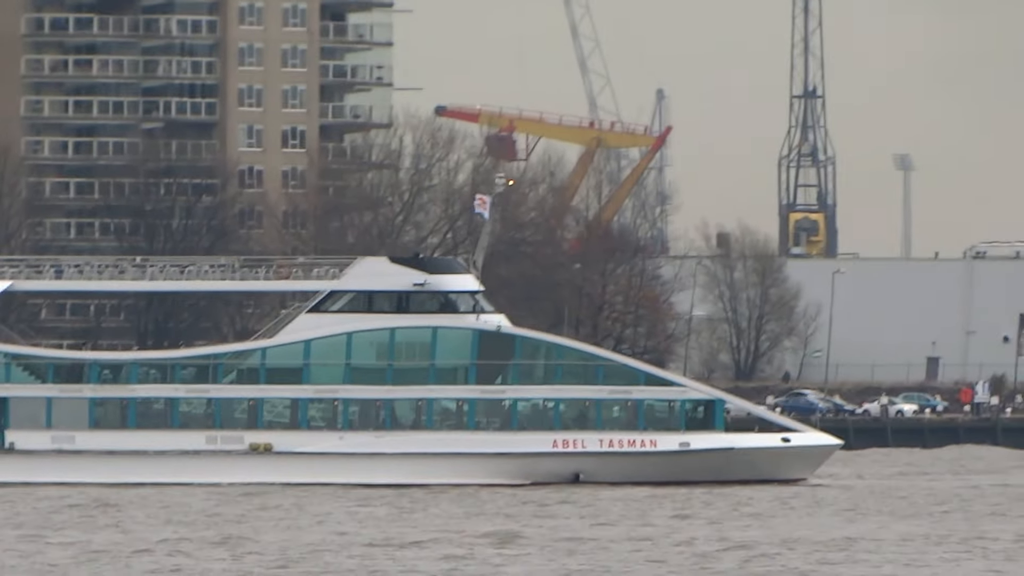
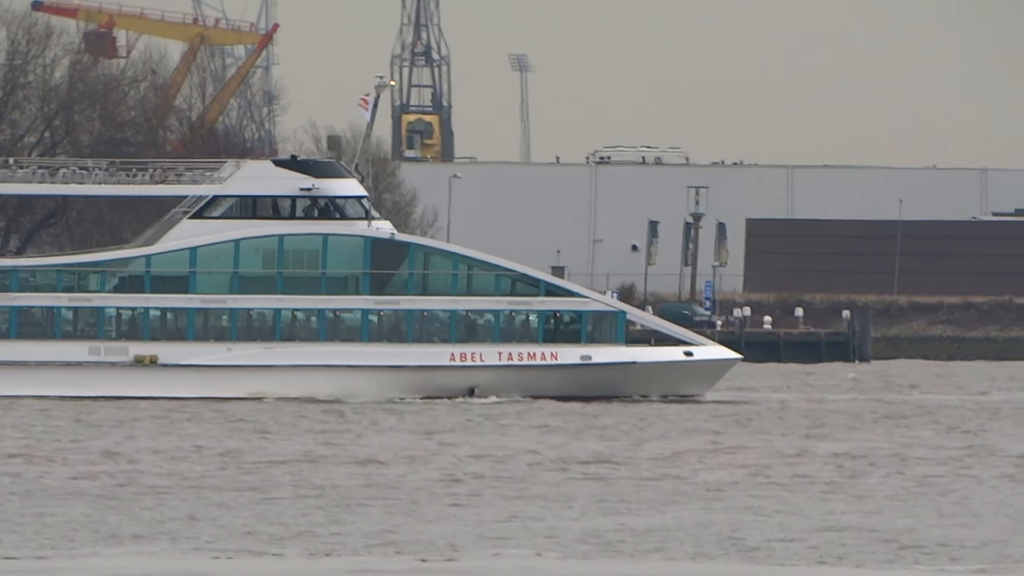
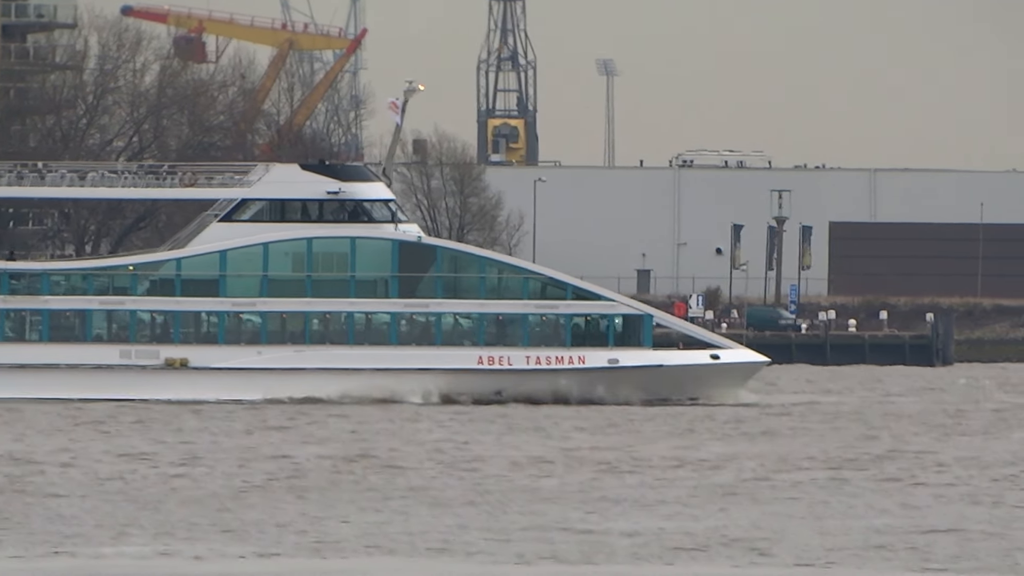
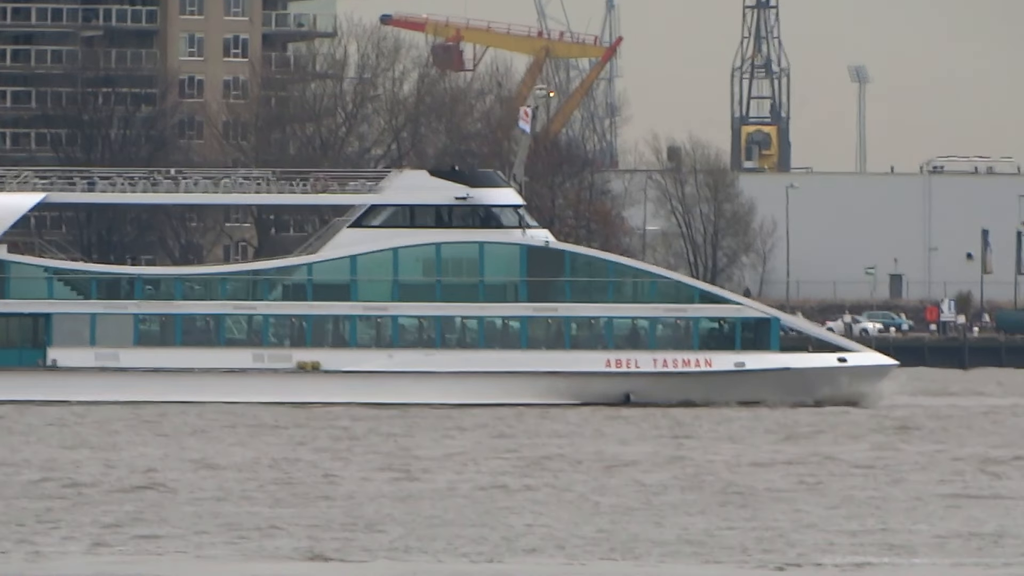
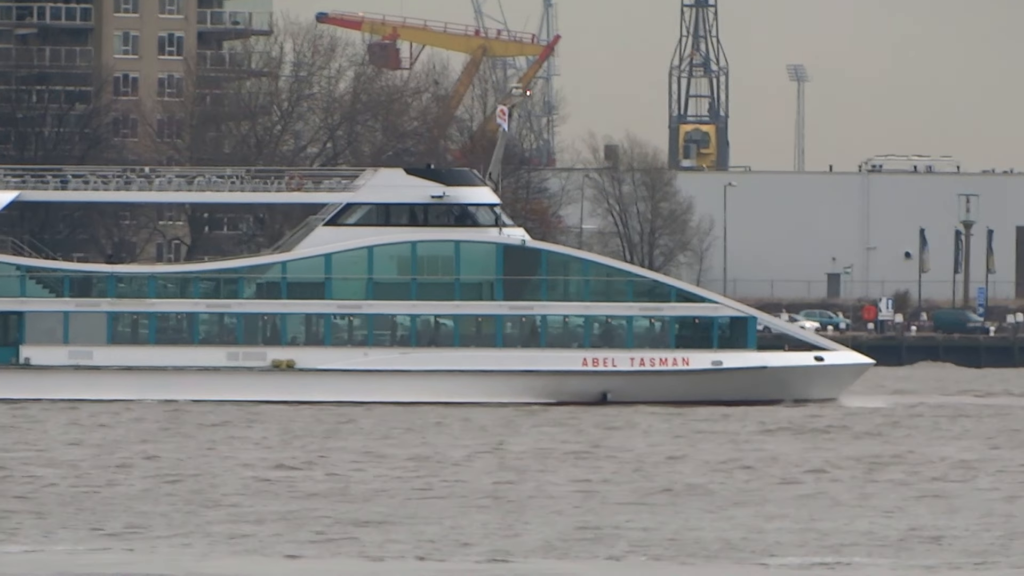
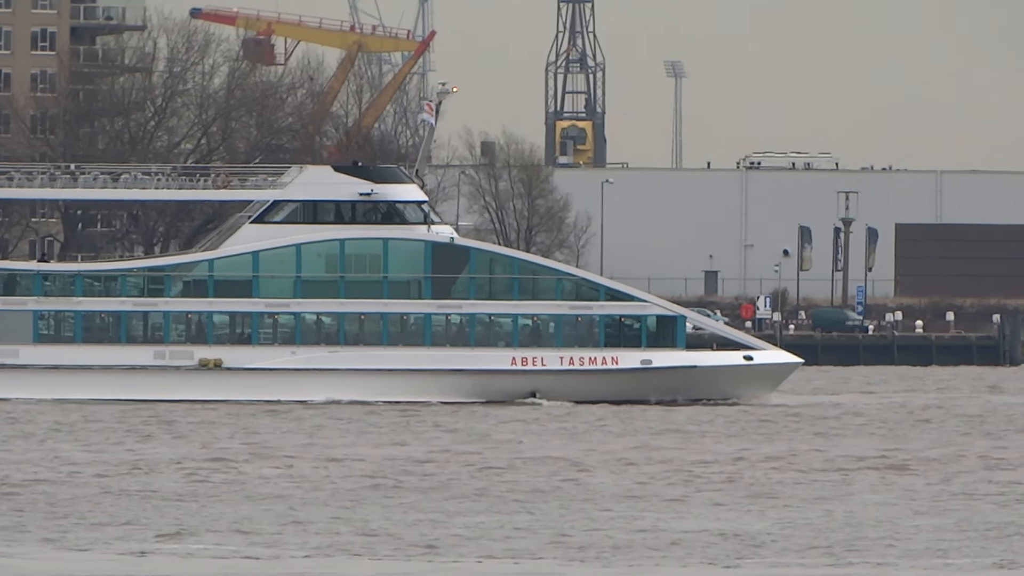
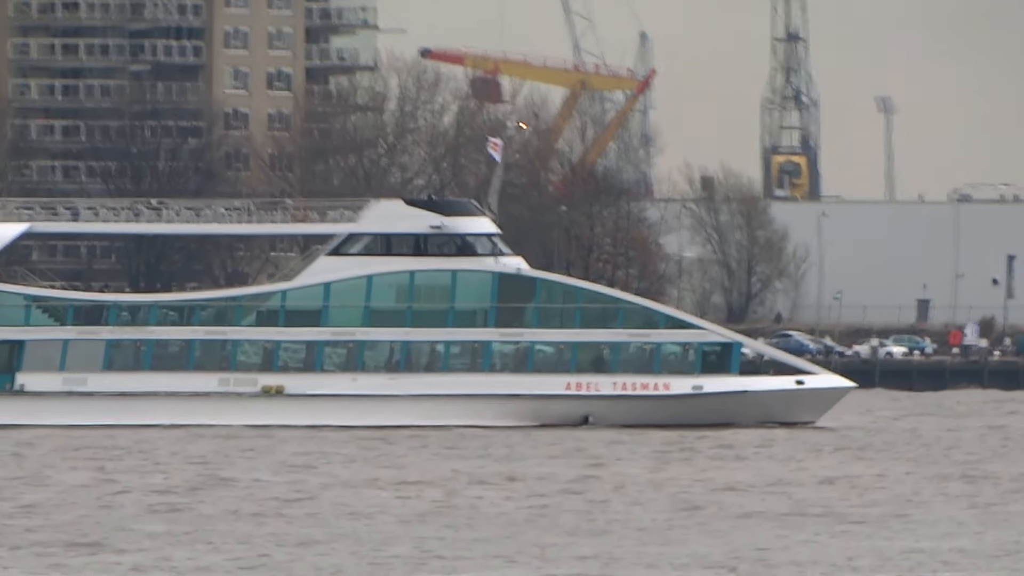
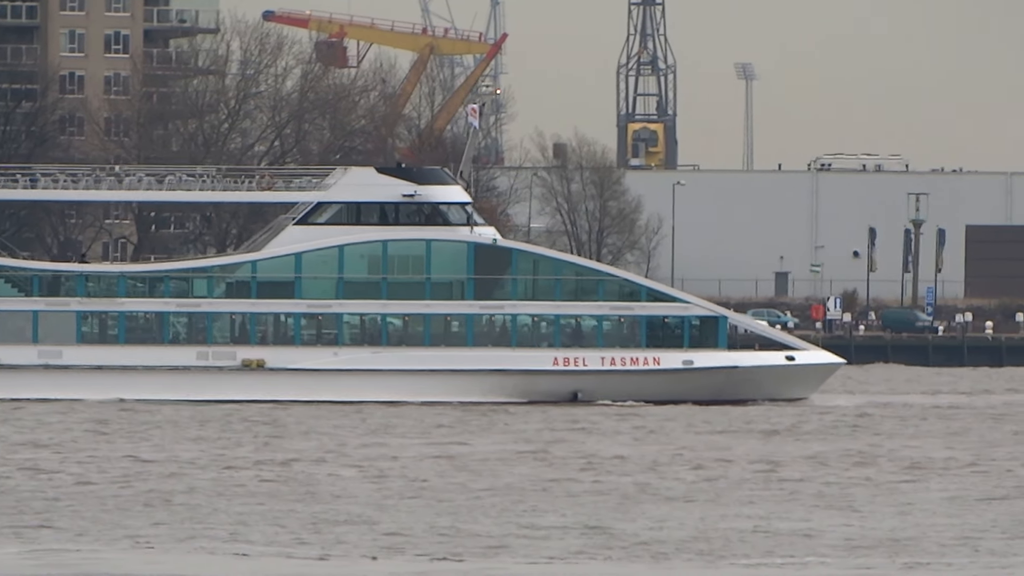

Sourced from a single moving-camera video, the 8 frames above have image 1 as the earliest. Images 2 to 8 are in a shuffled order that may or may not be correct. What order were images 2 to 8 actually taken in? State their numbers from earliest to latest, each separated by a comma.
7, 4, 5, 8, 6, 3, 2
